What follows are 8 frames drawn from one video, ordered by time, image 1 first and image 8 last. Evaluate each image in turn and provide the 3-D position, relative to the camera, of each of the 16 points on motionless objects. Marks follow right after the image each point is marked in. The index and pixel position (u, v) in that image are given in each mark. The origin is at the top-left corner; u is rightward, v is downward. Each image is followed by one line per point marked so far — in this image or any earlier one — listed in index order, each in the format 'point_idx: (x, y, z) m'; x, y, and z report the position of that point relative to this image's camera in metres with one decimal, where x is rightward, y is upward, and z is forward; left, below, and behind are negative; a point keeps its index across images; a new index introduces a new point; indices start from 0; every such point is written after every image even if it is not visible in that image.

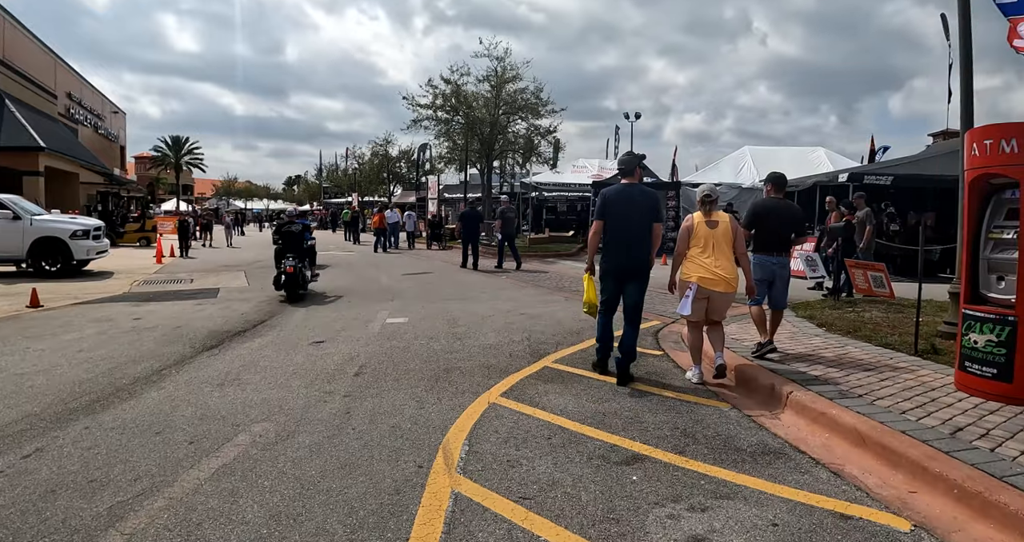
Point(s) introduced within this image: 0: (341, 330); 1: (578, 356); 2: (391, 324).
0: (-2.3, -0.8, +7.3) m
1: (+0.7, -0.9, +5.7) m
2: (-1.6, -0.7, +7.3) m
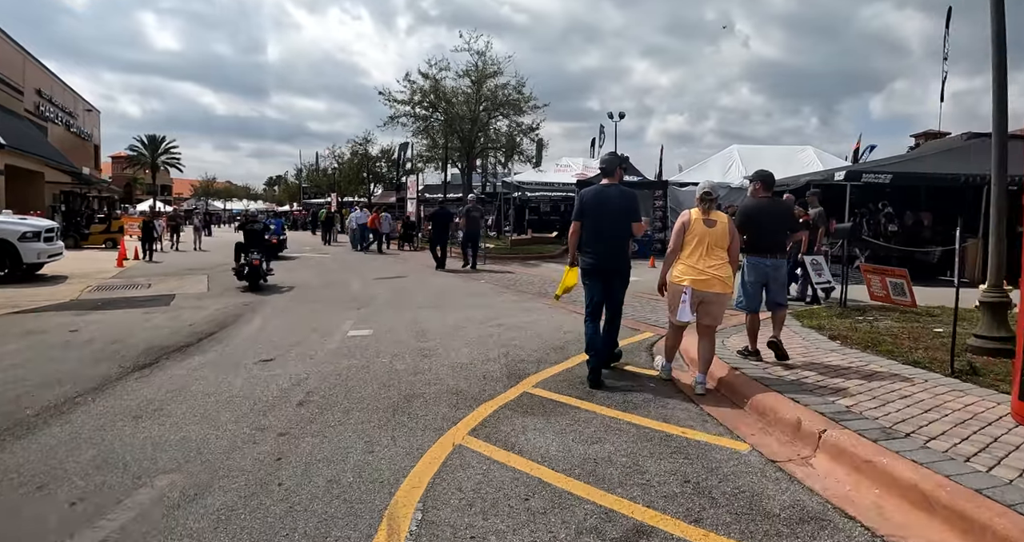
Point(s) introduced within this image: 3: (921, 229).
0: (-2.6, -0.9, +6.5) m
1: (+0.5, -1.0, +4.9) m
2: (-1.9, -0.8, +6.5) m
3: (+11.2, +1.2, +15.1) m
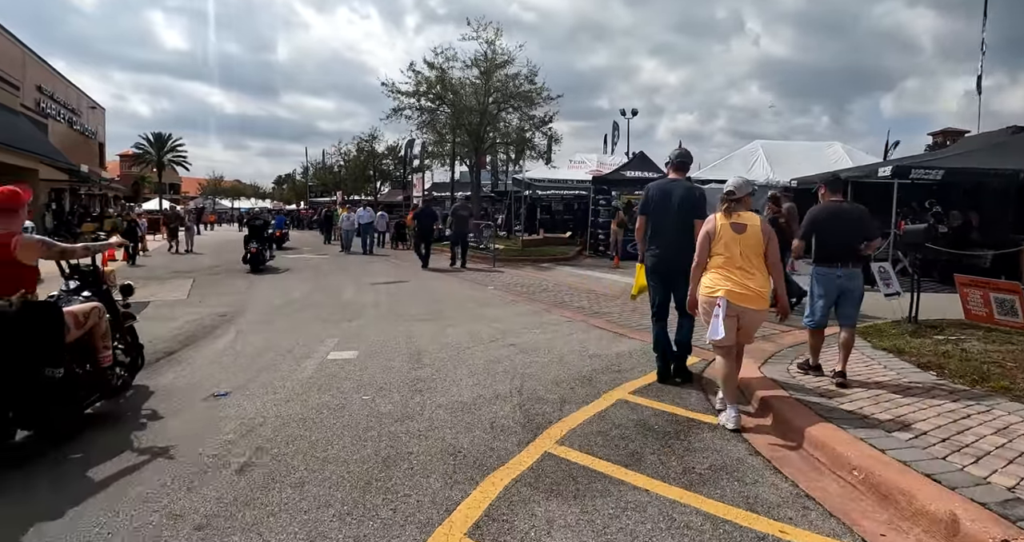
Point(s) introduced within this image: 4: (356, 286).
0: (-2.4, -1.0, +5.3) m
1: (+0.6, -1.1, +3.8) m
2: (-1.8, -0.9, +5.4) m
3: (+11.5, +1.0, +13.8) m
4: (-3.0, -0.3, +10.7) m
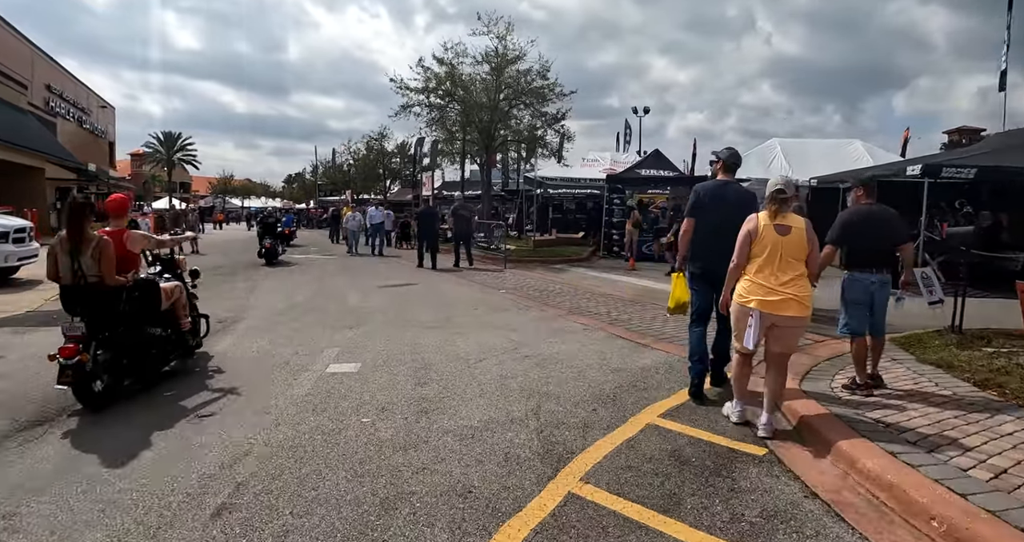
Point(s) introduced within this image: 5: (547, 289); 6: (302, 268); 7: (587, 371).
0: (-2.3, -1.0, +4.9) m
1: (+0.7, -1.1, +3.3) m
2: (-1.6, -1.0, +4.9) m
3: (+11.8, +1.0, +13.1) m
4: (-2.8, -0.3, +10.3) m
5: (+0.7, -0.3, +10.9) m
6: (-5.4, +0.1, +14.0) m
7: (+0.7, -0.9, +4.9) m
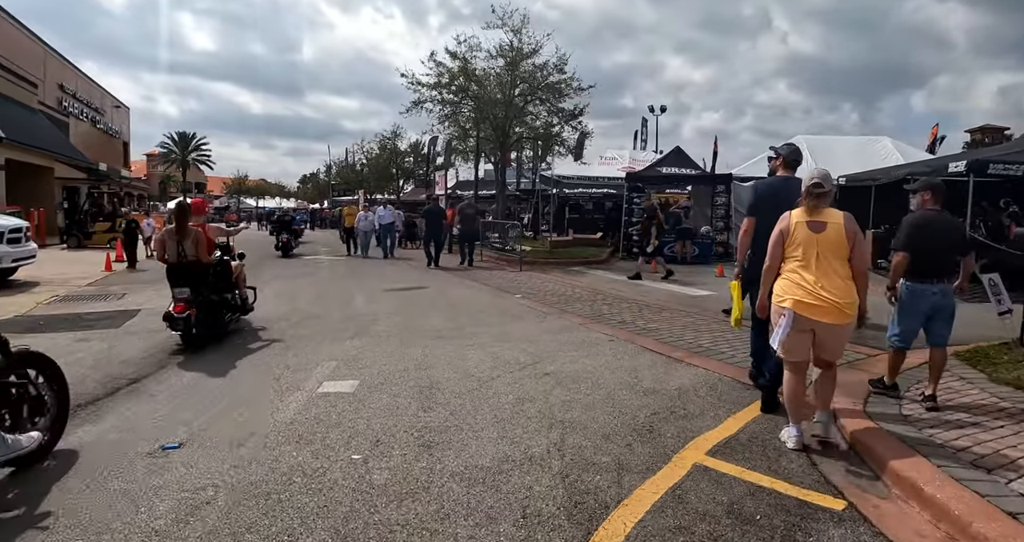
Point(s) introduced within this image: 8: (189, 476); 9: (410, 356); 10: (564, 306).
0: (-2.2, -1.1, +4.4) m
1: (+0.8, -1.2, +2.6) m
2: (-1.5, -1.0, +4.3) m
3: (+12.1, +0.9, +12.2) m
4: (-2.6, -0.4, +9.7) m
5: (+1.0, -0.4, +10.3) m
6: (-5.1, 0.0, +13.5) m
7: (+0.8, -1.0, +4.3) m
8: (-1.9, -1.2, +3.2) m
9: (-1.1, -0.9, +5.5) m
10: (+0.8, -0.5, +8.2) m
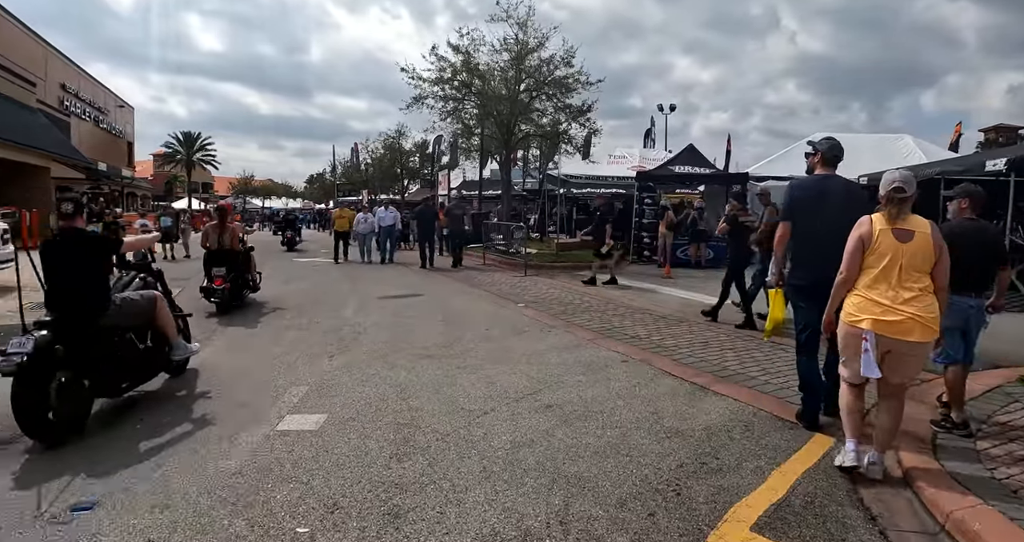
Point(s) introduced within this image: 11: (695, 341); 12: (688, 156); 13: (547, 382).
0: (-2.2, -1.2, +3.7) m
1: (+0.7, -1.3, +1.9) m
2: (-1.5, -1.1, +3.6) m
3: (+12.2, +0.7, +11.3) m
4: (-2.5, -0.5, +9.0) m
5: (+1.0, -0.5, +9.5) m
6: (-5.0, -0.1, +12.9) m
7: (+0.8, -1.1, +3.5) m
8: (-1.9, -1.3, +2.5) m
9: (-1.1, -1.0, +4.7) m
10: (+0.8, -0.6, +7.5) m
11: (+2.1, -0.8, +6.2) m
12: (+5.4, +3.5, +16.7) m
13: (+0.3, -0.9, +4.6) m
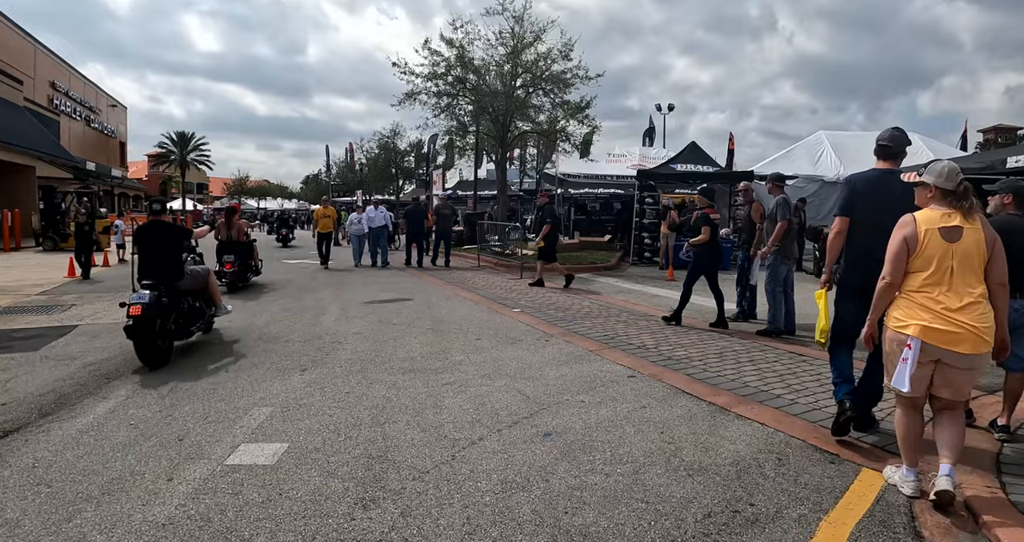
0: (-2.3, -1.2, +3.1) m
1: (+0.7, -1.3, +1.3) m
2: (-1.6, -1.1, +3.1) m
3: (+12.1, +0.7, +10.8) m
4: (-2.6, -0.5, +8.4) m
5: (+0.9, -0.5, +9.0) m
6: (-5.0, -0.1, +12.3) m
7: (+0.7, -1.1, +3.0) m
8: (-2.0, -1.3, +1.9) m
9: (-1.1, -1.0, +4.2) m
10: (+0.7, -0.7, +6.9) m
11: (+2.0, -0.8, +5.6) m
12: (+5.3, +3.5, +16.2) m
13: (+0.2, -1.0, +4.0) m
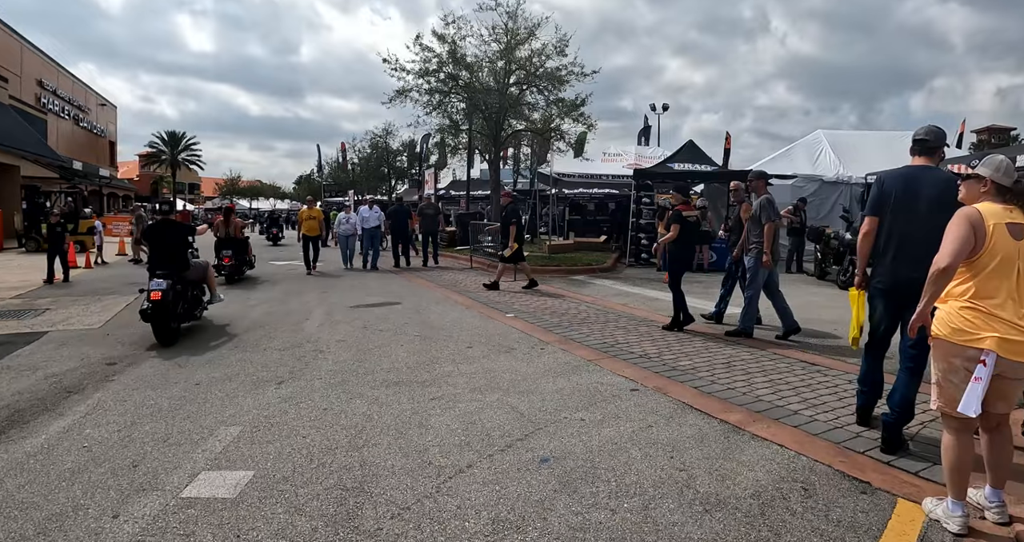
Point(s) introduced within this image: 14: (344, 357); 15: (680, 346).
0: (-2.3, -1.2, +2.7) m
1: (+0.7, -1.4, +1.0) m
2: (-1.6, -1.2, +2.7) m
3: (+12.0, +0.7, +10.5) m
4: (-2.7, -0.6, +8.0) m
5: (+0.8, -0.6, +8.6) m
6: (-5.2, -0.2, +11.9) m
7: (+0.7, -1.1, +2.6) m
8: (-2.0, -1.3, +1.5) m
9: (-1.2, -1.0, +3.8) m
10: (+0.7, -0.7, +6.5) m
11: (+2.0, -0.9, +5.3) m
12: (+5.1, +3.4, +15.9) m
13: (+0.2, -1.0, +3.7) m
14: (-1.7, -0.9, +5.4) m
15: (+1.8, -0.8, +5.8) m
